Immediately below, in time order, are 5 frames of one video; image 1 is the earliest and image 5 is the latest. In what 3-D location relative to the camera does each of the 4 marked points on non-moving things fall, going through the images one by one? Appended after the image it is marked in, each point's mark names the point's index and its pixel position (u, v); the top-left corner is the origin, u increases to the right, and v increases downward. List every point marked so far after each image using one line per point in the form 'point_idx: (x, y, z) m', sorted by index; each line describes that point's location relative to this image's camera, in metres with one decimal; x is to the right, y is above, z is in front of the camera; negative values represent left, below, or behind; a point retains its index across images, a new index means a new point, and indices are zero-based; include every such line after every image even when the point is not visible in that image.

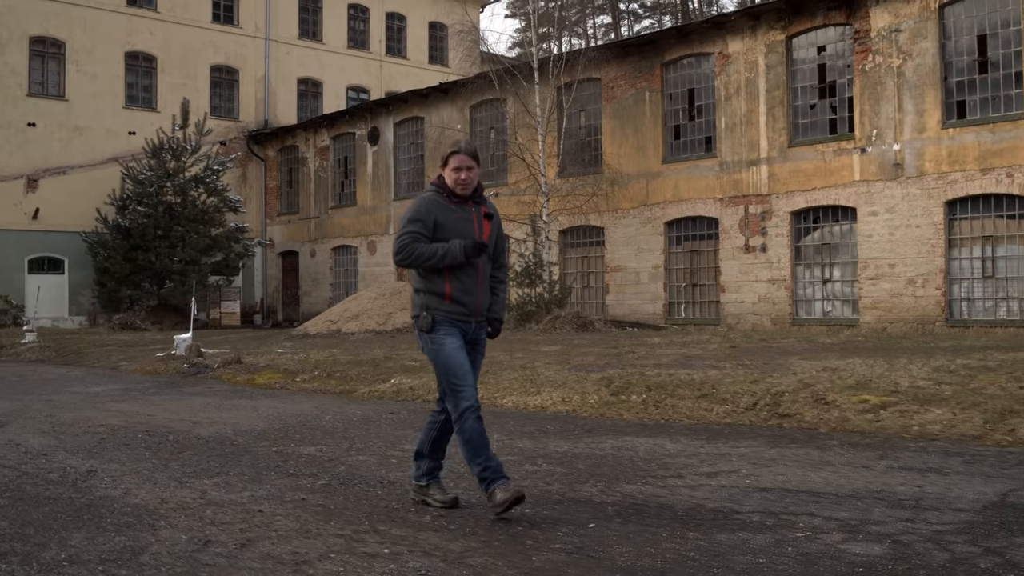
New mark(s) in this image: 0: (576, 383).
0: (+0.6, -0.9, +8.6) m
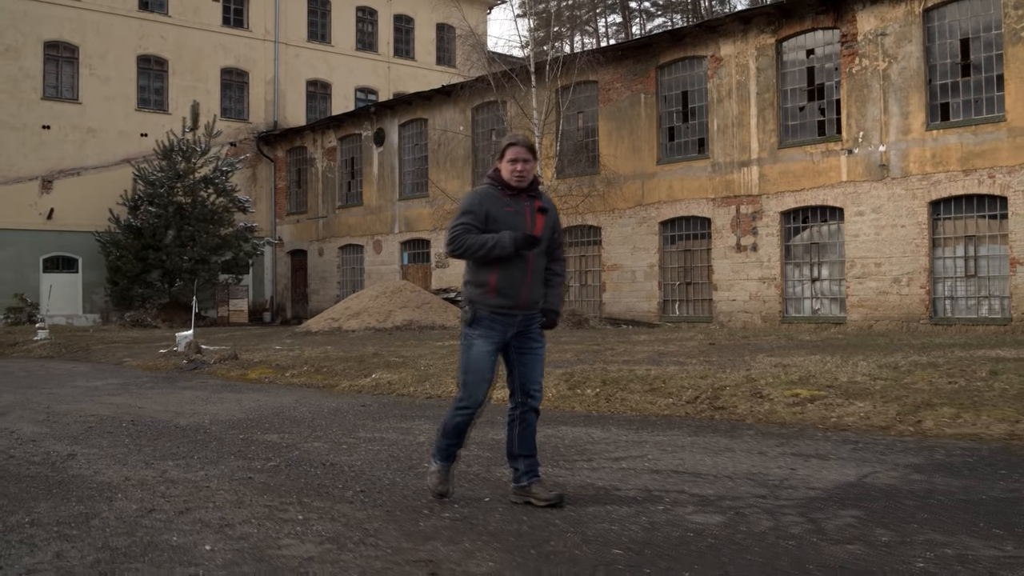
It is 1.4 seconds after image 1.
0: (+0.3, -0.9, +9.1) m
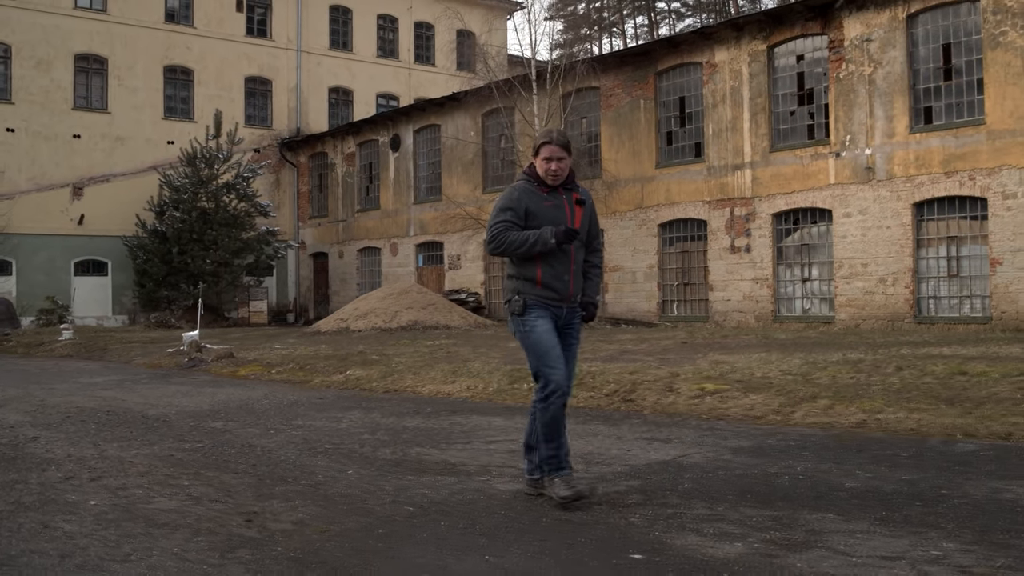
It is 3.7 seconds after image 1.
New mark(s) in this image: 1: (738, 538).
0: (-0.3, -0.9, +9.9) m
1: (+0.8, -0.9, +3.2) m
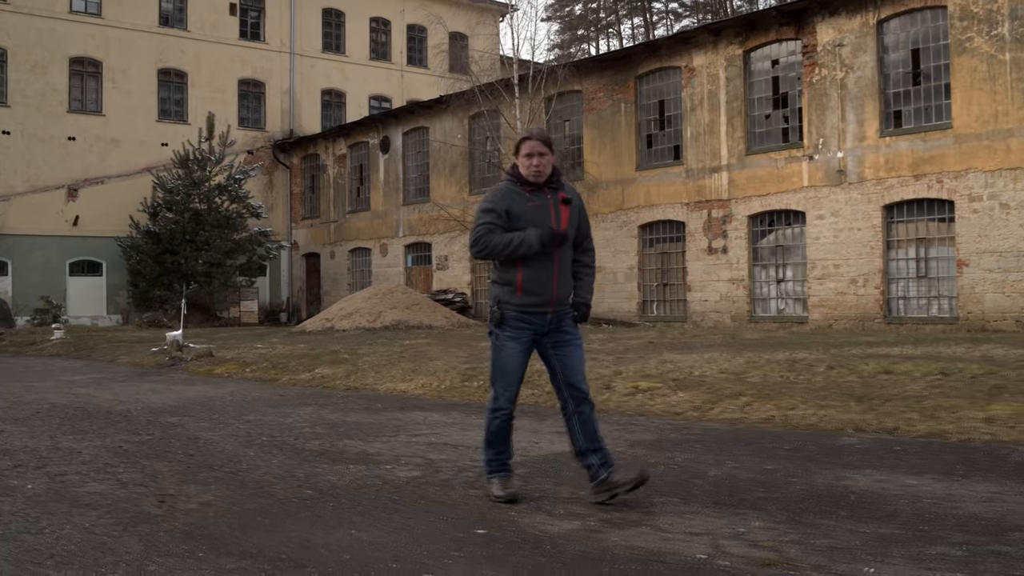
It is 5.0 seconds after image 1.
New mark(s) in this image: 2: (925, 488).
0: (-0.8, -1.0, +10.3) m
1: (+0.3, -0.9, +3.6) m
2: (+1.9, -0.9, +4.1) m
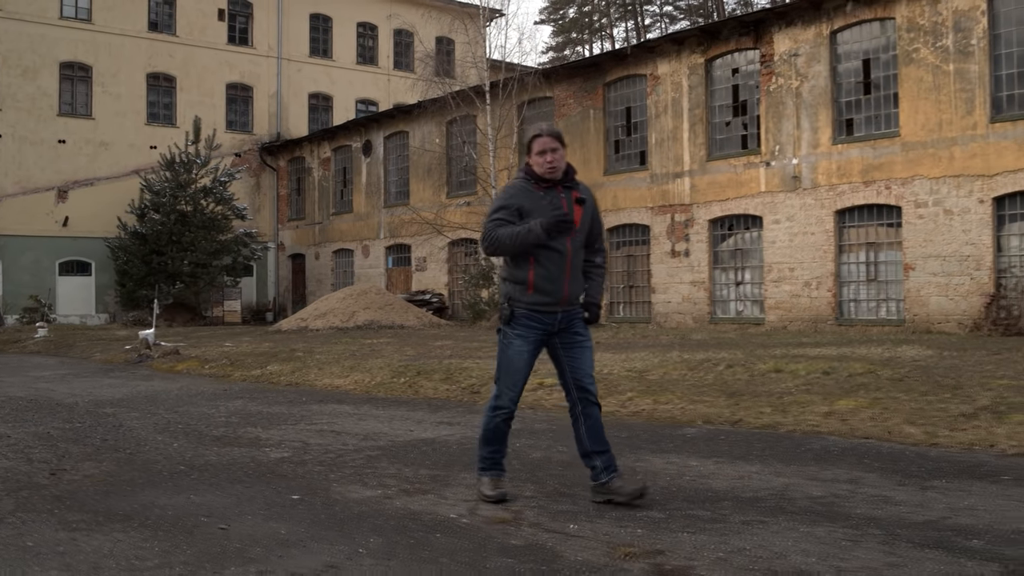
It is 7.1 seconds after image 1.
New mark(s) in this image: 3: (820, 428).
0: (-1.6, -1.0, +11.1) m
1: (-0.6, -1.0, +4.3) m
2: (+1.0, -0.9, +4.8) m
3: (+2.1, -1.0, +6.3) m
